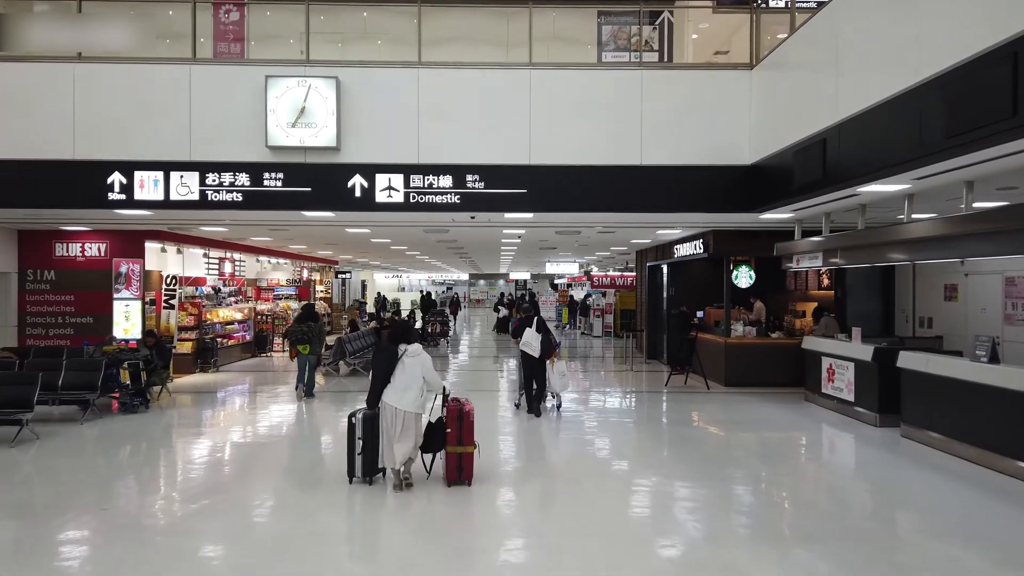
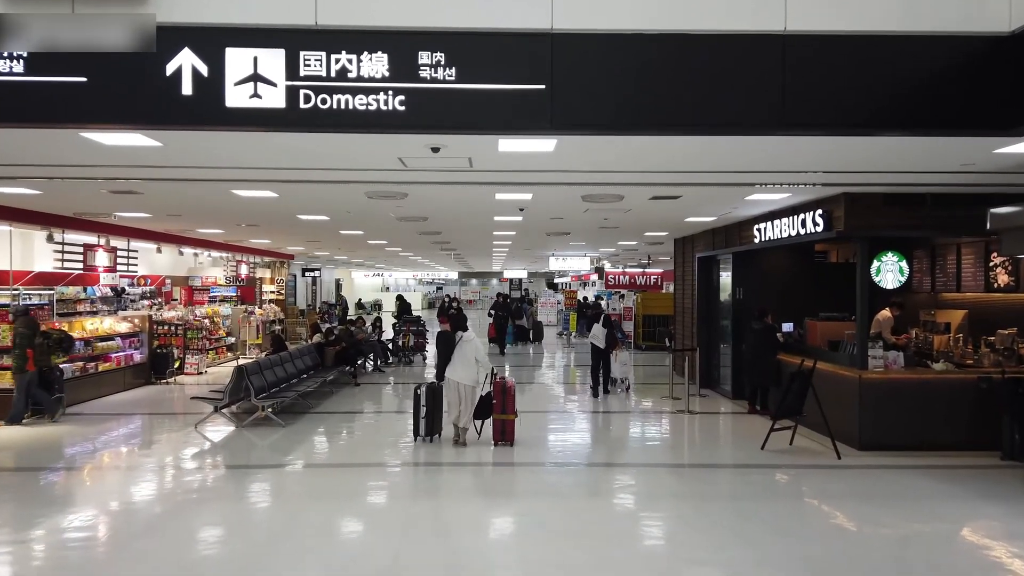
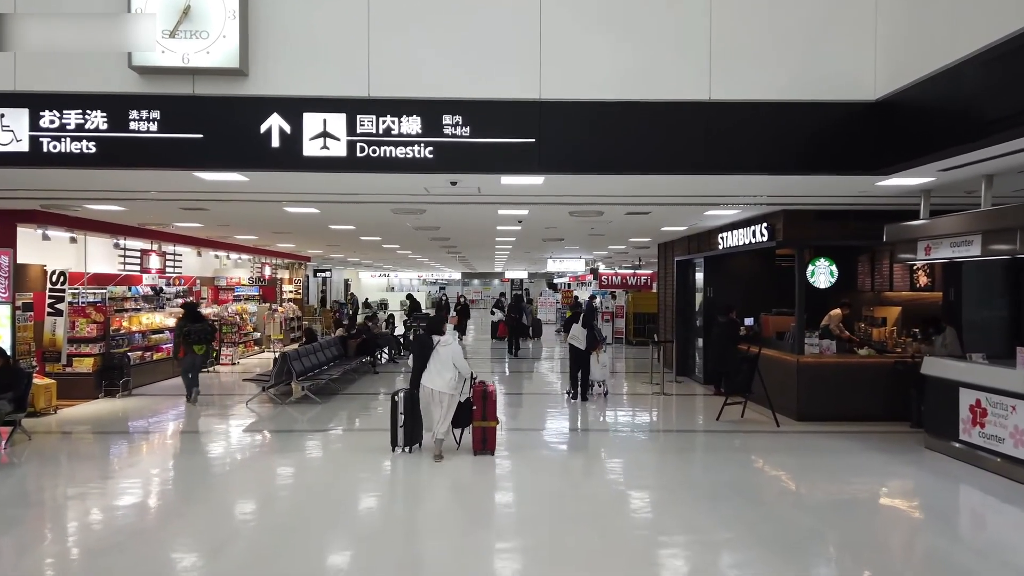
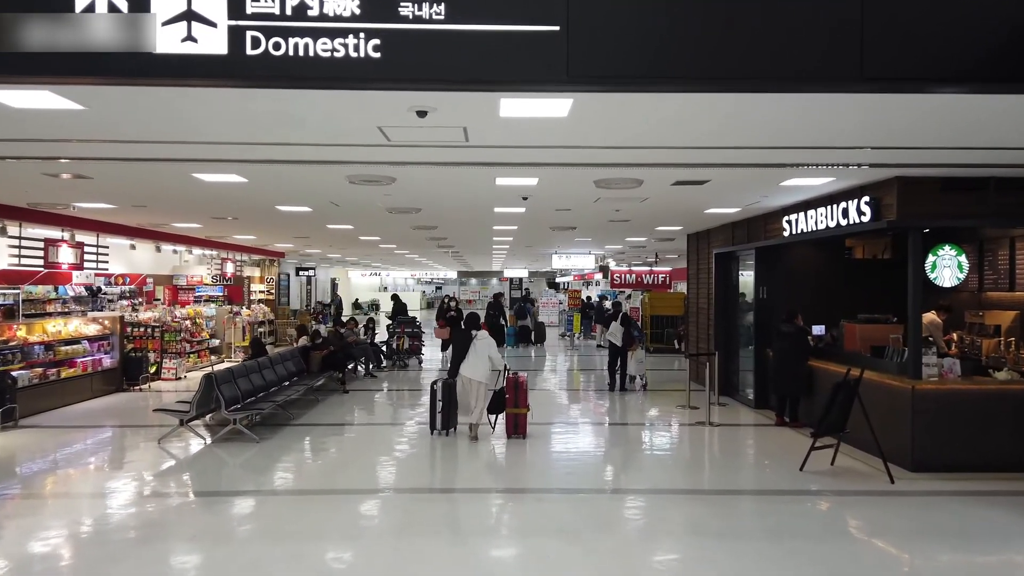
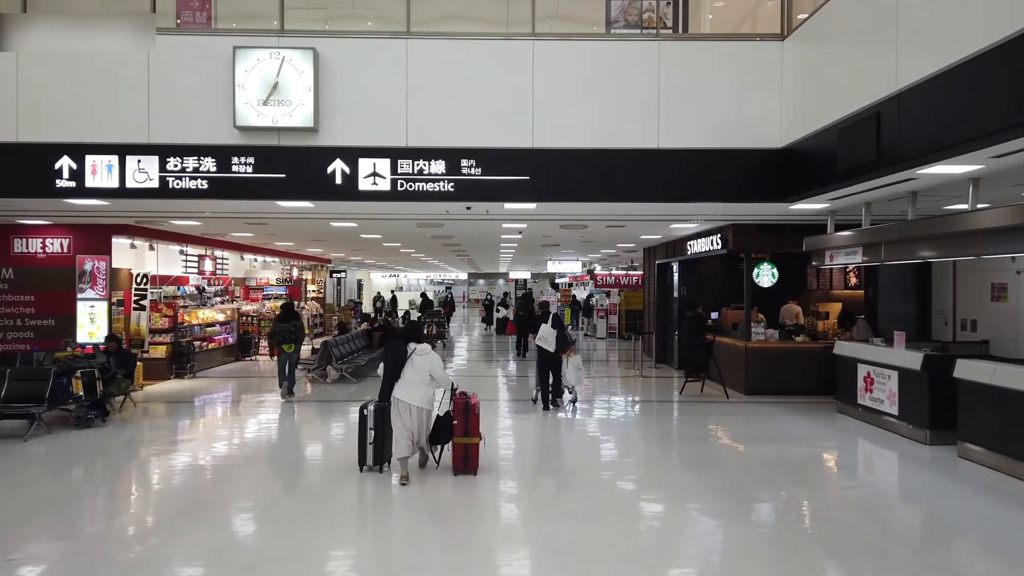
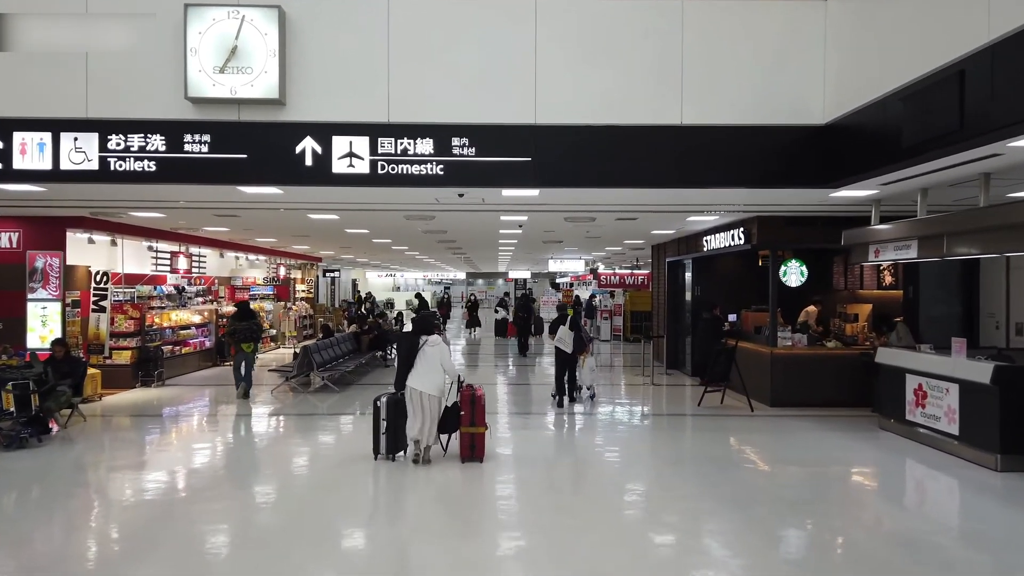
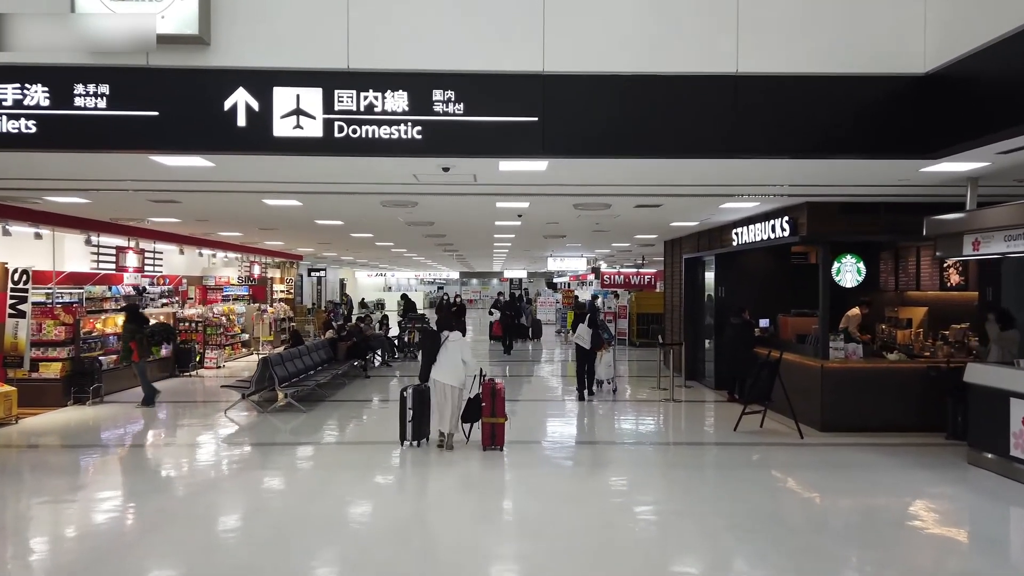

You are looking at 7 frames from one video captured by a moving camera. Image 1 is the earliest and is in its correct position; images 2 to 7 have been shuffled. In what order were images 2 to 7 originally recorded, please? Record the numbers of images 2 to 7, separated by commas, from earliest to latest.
5, 6, 3, 7, 2, 4
